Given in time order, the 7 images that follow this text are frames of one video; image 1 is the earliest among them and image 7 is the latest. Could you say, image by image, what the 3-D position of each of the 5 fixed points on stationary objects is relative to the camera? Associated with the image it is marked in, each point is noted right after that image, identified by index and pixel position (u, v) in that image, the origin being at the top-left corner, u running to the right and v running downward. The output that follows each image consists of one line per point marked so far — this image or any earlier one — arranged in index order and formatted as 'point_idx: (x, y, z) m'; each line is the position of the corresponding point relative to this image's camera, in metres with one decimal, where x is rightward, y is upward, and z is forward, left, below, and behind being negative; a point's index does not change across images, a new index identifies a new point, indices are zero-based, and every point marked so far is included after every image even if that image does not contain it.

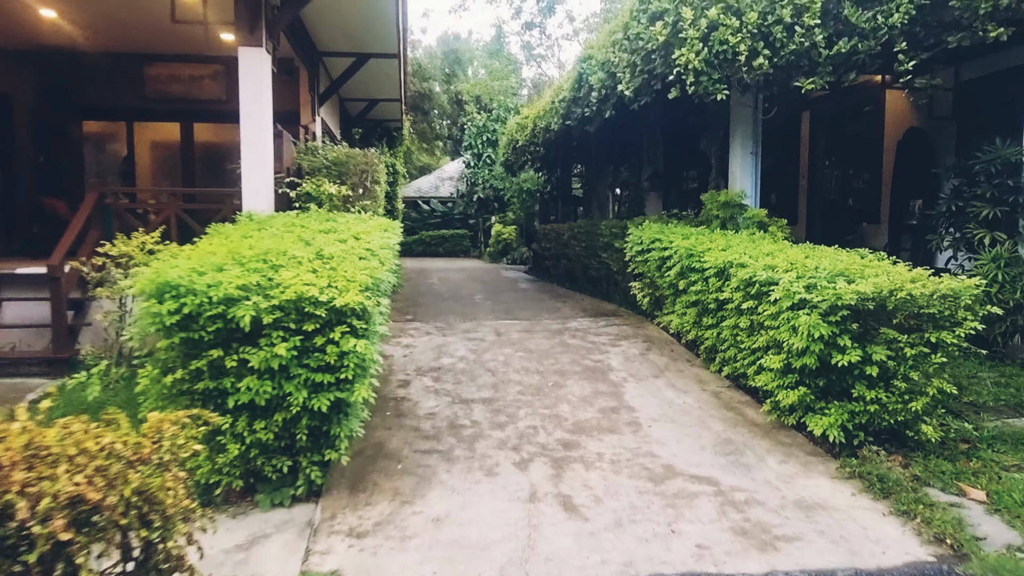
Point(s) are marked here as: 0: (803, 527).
0: (+1.1, -0.9, +3.1) m
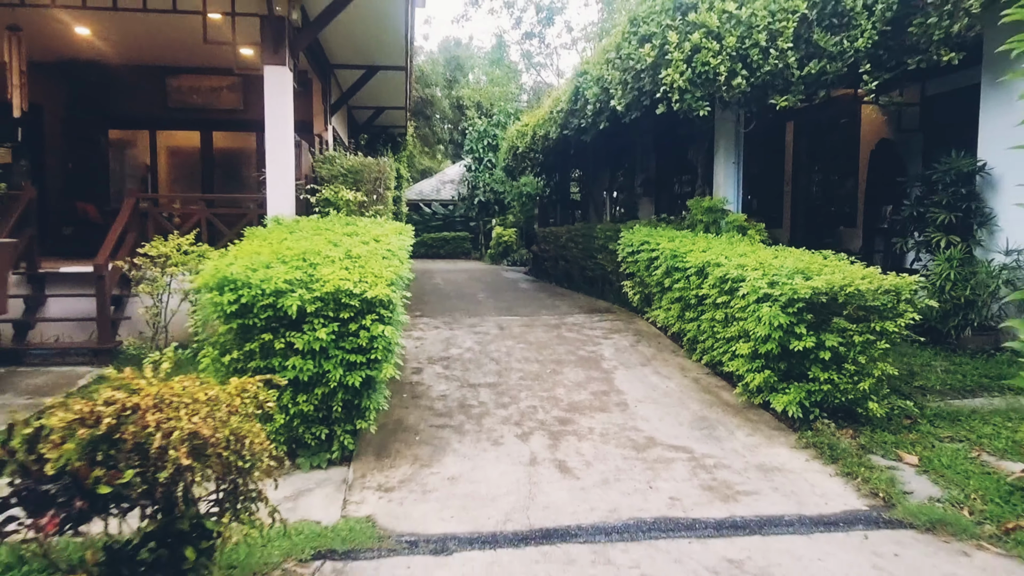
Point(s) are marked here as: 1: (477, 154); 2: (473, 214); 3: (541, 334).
0: (+1.2, -0.9, +3.7) m
1: (-0.8, +3.2, +18.9) m
2: (-1.0, +1.8, +19.6) m
3: (+0.2, -0.4, +6.6) m
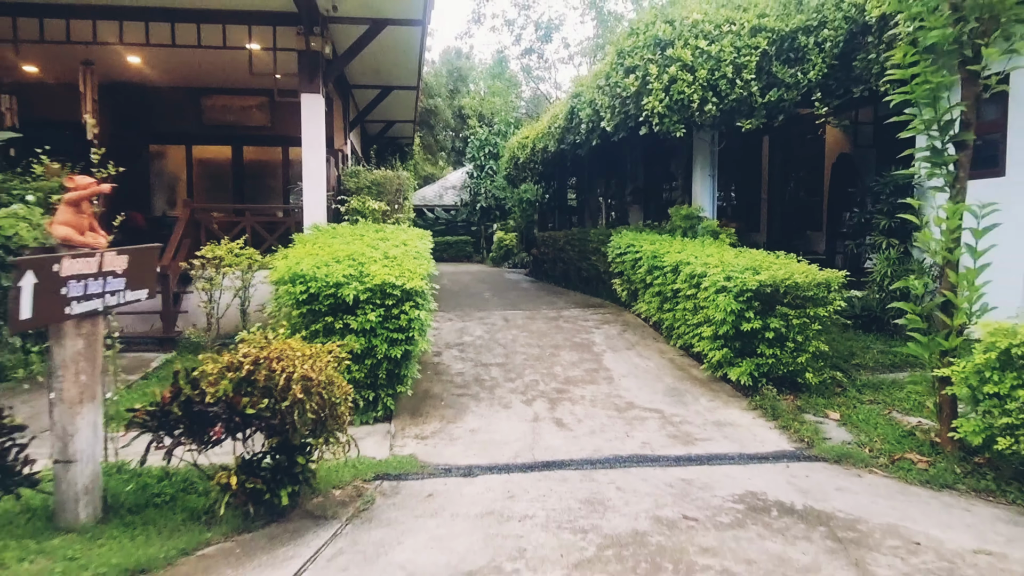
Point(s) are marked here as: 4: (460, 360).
0: (+1.2, -0.9, +4.8) m
1: (-0.8, +3.2, +19.9) m
2: (-1.0, +1.8, +20.6) m
3: (+0.3, -0.3, +7.6) m
4: (-0.4, -0.6, +6.3) m
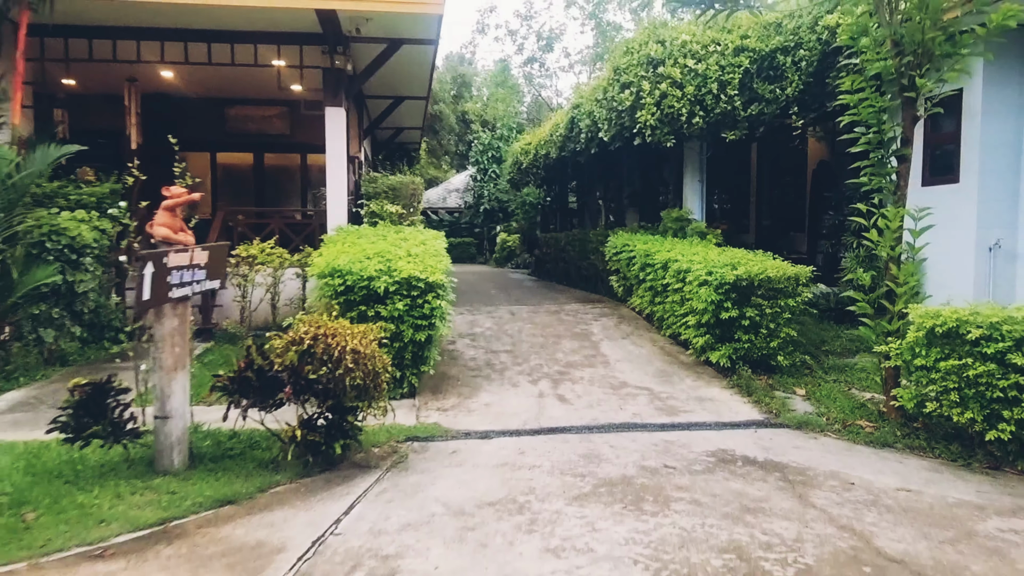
0: (+1.3, -0.8, +5.5) m
1: (-0.8, +3.2, +20.7) m
2: (-0.9, +1.8, +21.4) m
3: (+0.3, -0.3, +8.3) m
4: (-0.3, -0.5, +7.1) m
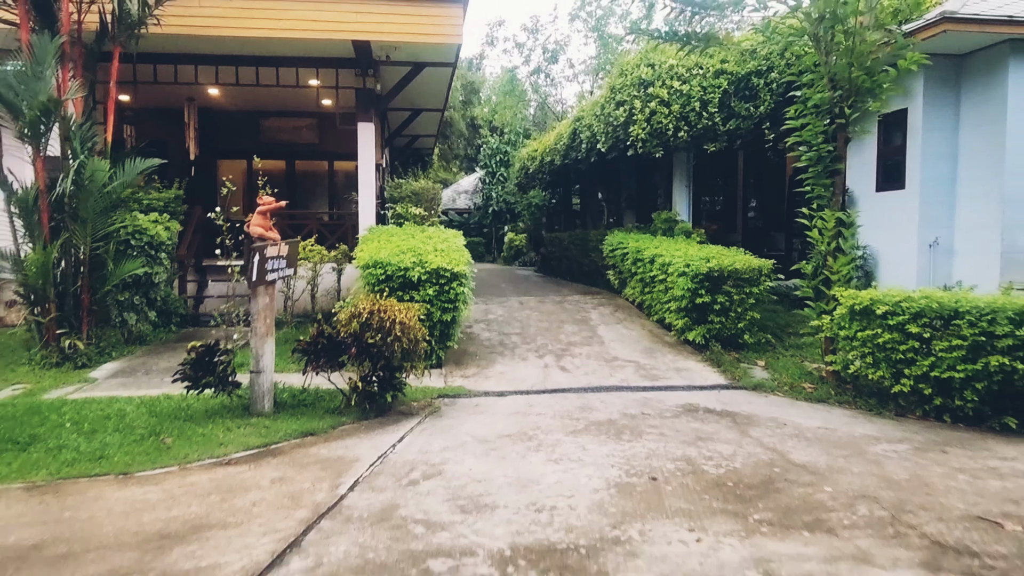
0: (+1.3, -0.7, +6.7) m
1: (-0.6, +3.2, +21.9) m
2: (-0.7, +1.9, +22.6) m
3: (+0.4, -0.2, +9.5) m
4: (-0.3, -0.4, +8.2) m
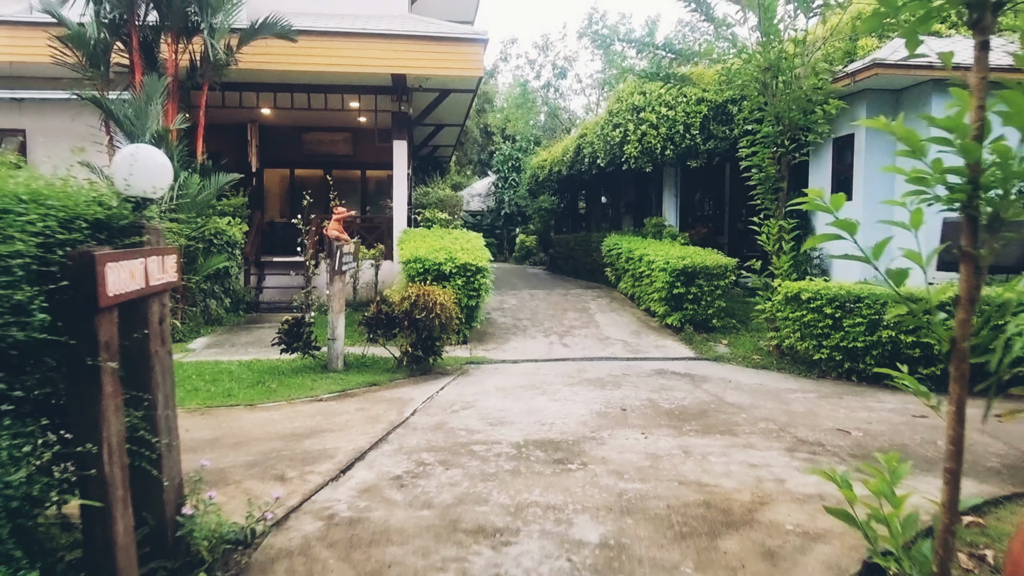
0: (+1.5, -0.6, +8.3) m
1: (-0.2, +3.3, +23.6) m
2: (-0.4, +1.9, +24.3) m
3: (+0.6, -0.1, +11.2) m
4: (-0.1, -0.3, +9.9) m
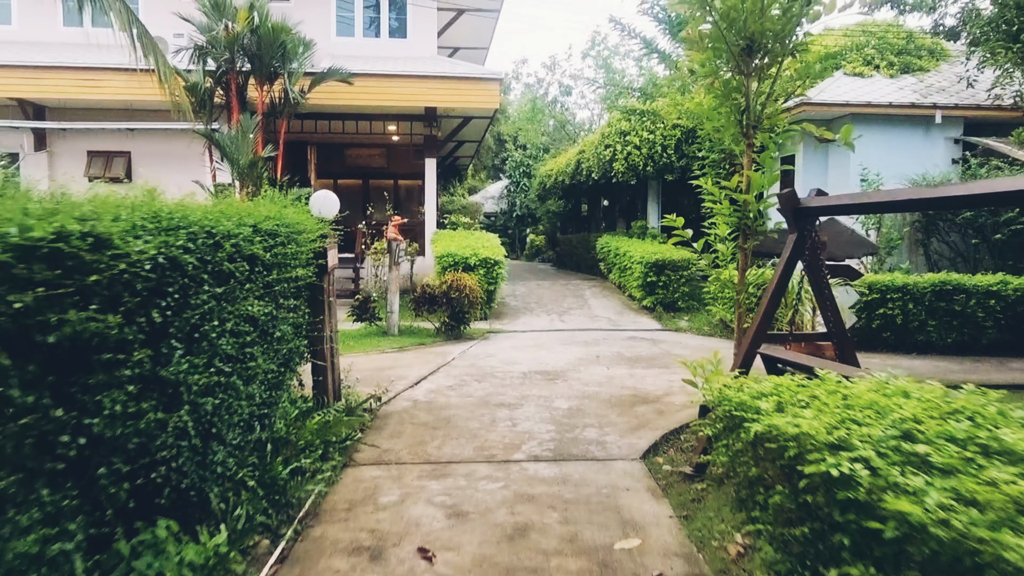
0: (+1.6, -0.5, +10.8) m
1: (+0.1, +3.5, +26.1) m
2: (0.0, +2.1, +26.8) m
3: (+0.8, 0.0, +13.7) m
4: (0.0, -0.2, +12.4) m
